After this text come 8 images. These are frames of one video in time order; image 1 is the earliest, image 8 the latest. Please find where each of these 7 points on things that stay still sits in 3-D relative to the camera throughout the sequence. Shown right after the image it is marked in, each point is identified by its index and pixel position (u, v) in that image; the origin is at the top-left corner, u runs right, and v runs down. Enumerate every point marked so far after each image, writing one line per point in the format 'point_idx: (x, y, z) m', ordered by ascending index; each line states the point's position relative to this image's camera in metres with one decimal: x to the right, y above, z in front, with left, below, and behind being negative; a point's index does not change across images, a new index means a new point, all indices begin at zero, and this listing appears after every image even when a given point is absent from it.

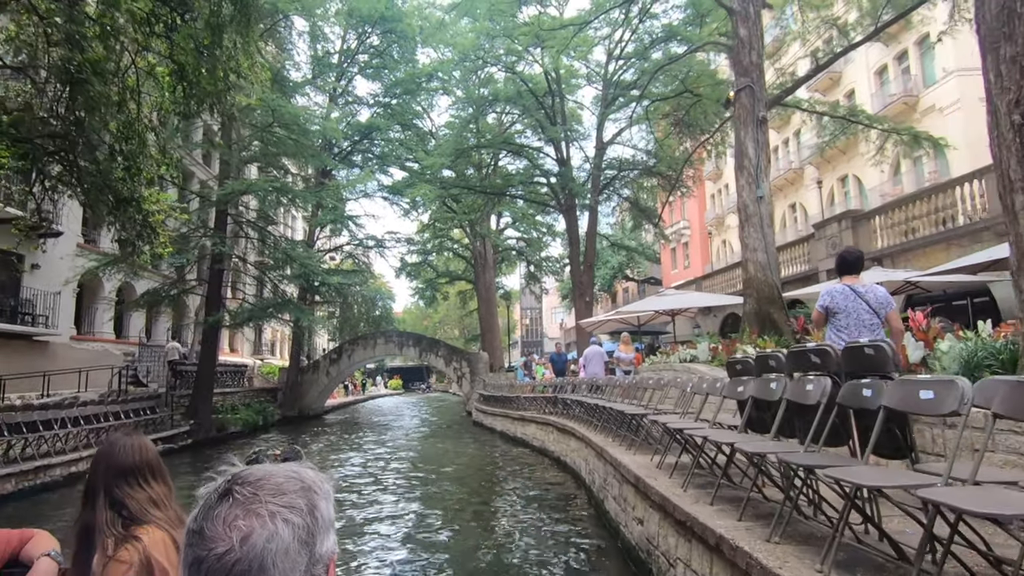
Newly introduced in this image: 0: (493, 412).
0: (-0.5, -4.0, +17.6) m
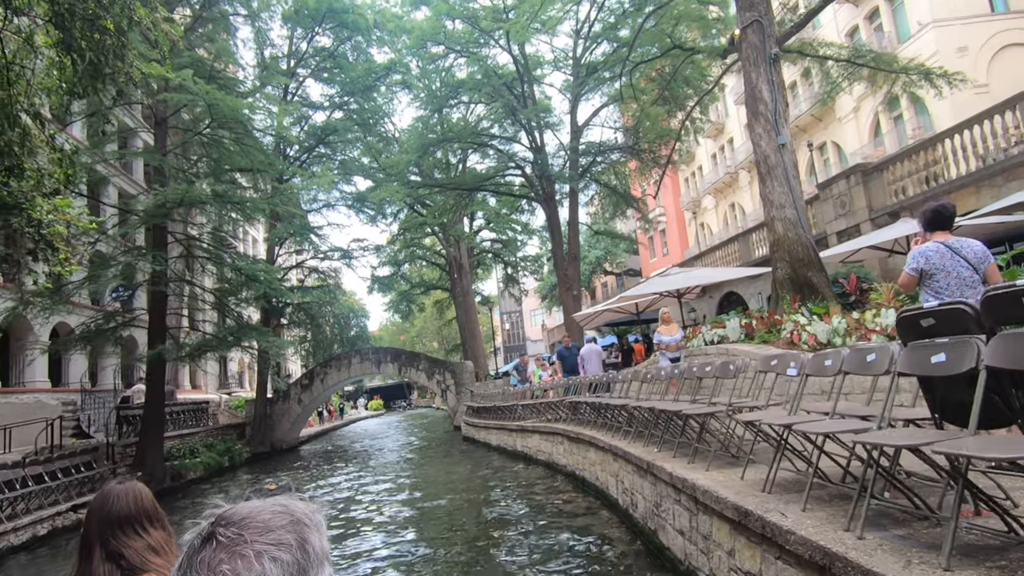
0: (-0.7, -4.0, +16.1) m
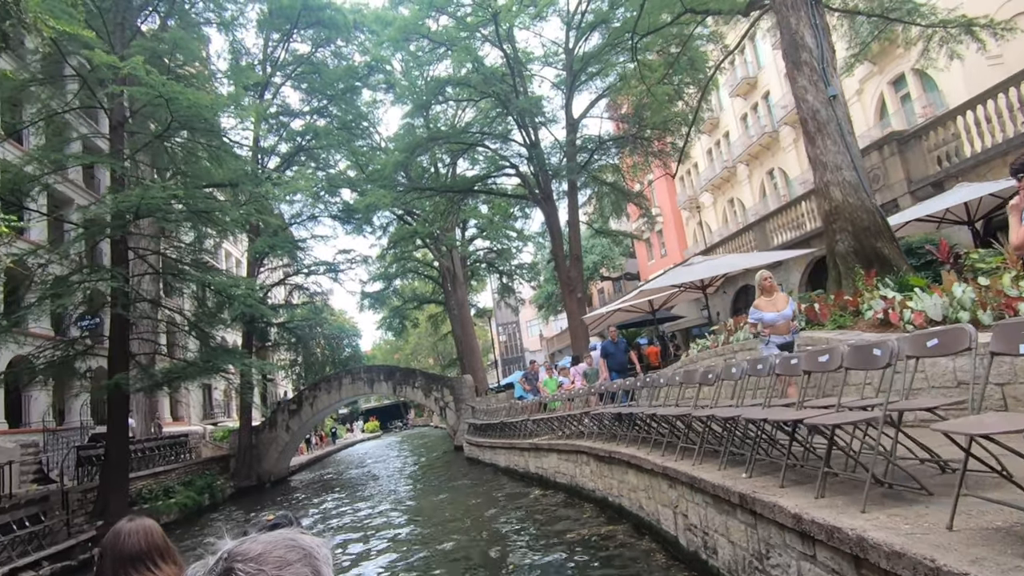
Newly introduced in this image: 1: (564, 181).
0: (-0.5, -4.2, +14.7) m
1: (+1.7, +3.7, +18.6) m
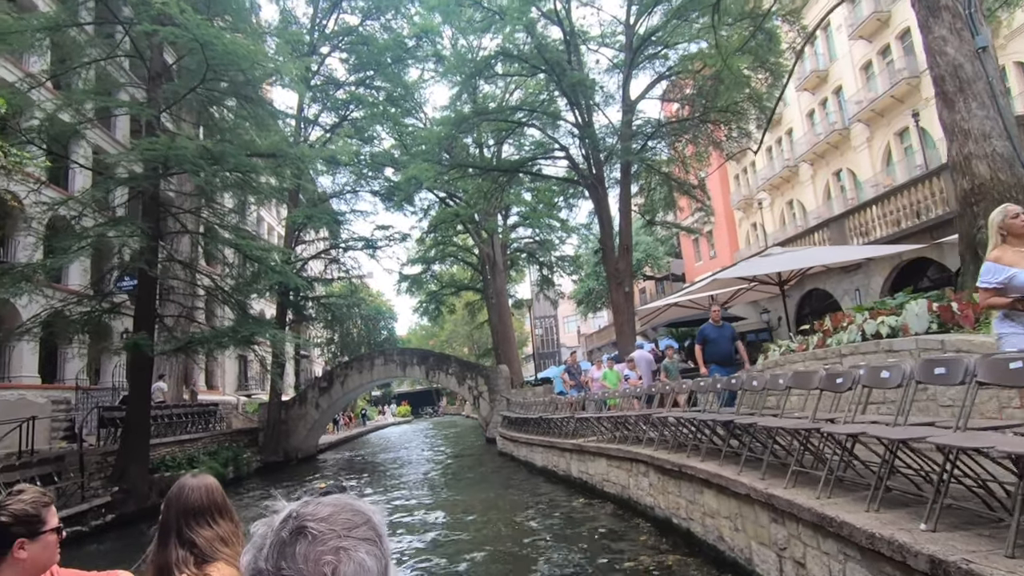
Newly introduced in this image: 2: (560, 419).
0: (+0.4, -3.8, +13.9) m
1: (+3.4, +4.0, +17.4) m
2: (+1.0, -2.8, +11.8) m
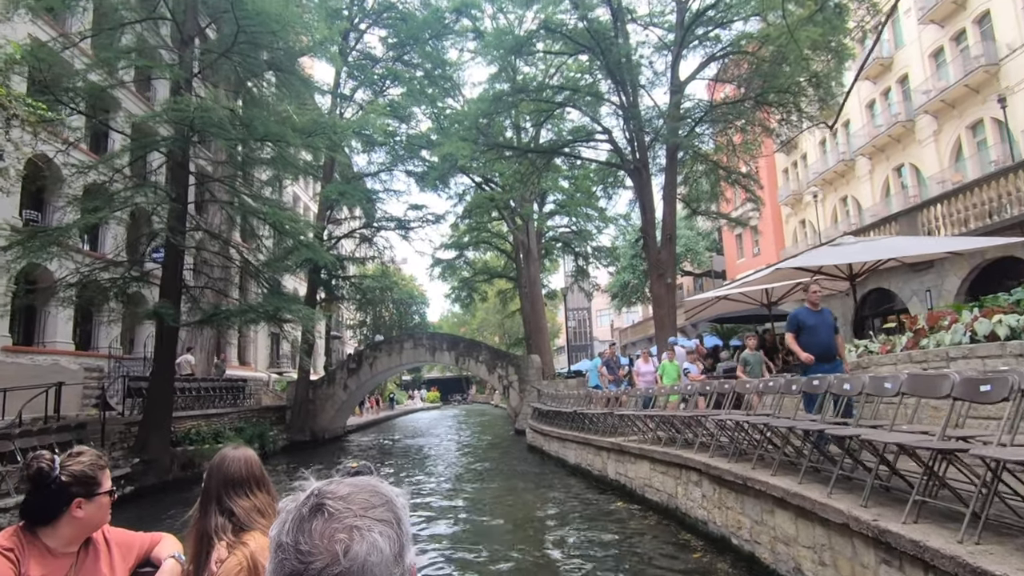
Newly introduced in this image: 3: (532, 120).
0: (+1.1, -3.5, +13.3) m
1: (+4.6, +4.2, +16.5) m
2: (+1.7, -2.6, +11.1) m
3: (+0.8, +5.8, +18.6) m
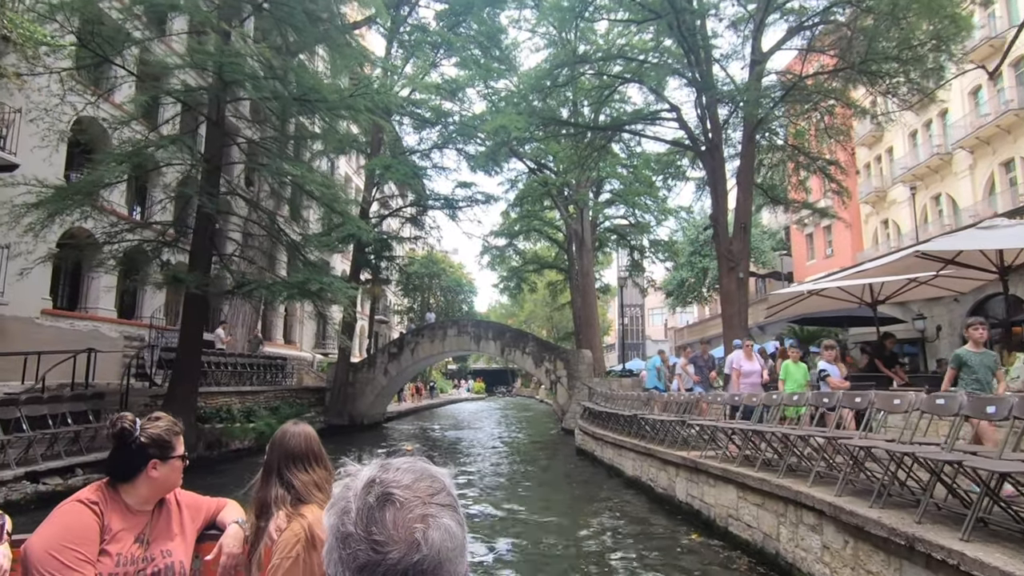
0: (+2.2, -3.3, +12.0) m
1: (+6.3, +4.3, +14.8) m
2: (+2.5, -2.3, +9.8) m
3: (+2.7, +6.1, +17.2) m
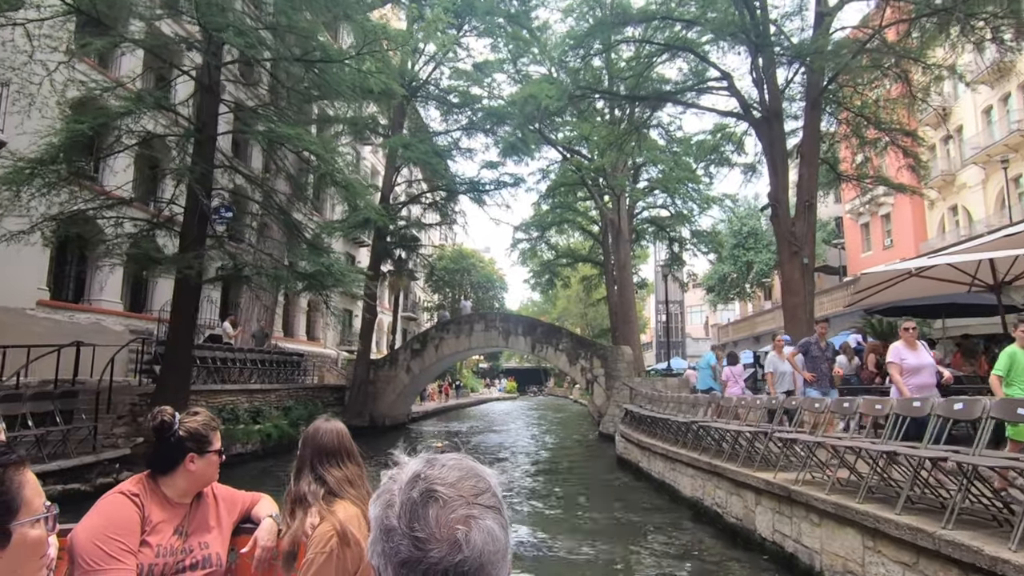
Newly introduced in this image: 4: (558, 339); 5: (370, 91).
0: (+2.8, -3.0, +10.6) m
1: (+7.0, +4.6, +13.1) m
2: (+3.0, -2.1, +8.3) m
3: (+3.6, +6.4, +15.7) m
4: (+1.6, -1.8, +18.8) m
5: (-3.7, +5.0, +14.0) m
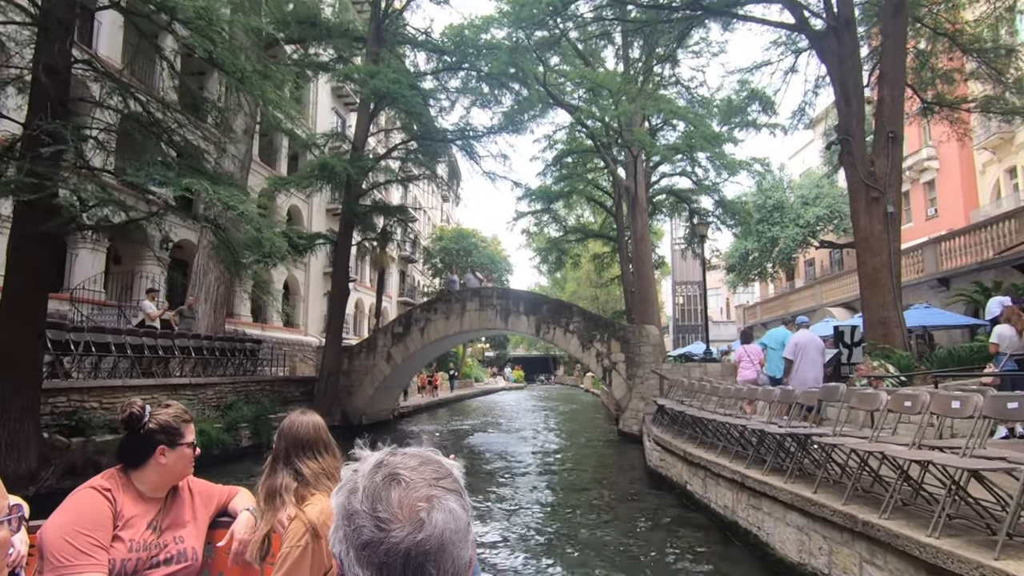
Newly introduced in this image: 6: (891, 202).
0: (+2.7, -2.3, +8.0) m
1: (+6.9, +5.4, +10.3) m
2: (+2.9, -1.5, +5.7) m
3: (+3.5, +7.1, +12.9) m
4: (+1.6, -1.0, +16.2) m
5: (-3.8, +5.7, +11.4) m
6: (+6.5, +1.3, +9.1) m
